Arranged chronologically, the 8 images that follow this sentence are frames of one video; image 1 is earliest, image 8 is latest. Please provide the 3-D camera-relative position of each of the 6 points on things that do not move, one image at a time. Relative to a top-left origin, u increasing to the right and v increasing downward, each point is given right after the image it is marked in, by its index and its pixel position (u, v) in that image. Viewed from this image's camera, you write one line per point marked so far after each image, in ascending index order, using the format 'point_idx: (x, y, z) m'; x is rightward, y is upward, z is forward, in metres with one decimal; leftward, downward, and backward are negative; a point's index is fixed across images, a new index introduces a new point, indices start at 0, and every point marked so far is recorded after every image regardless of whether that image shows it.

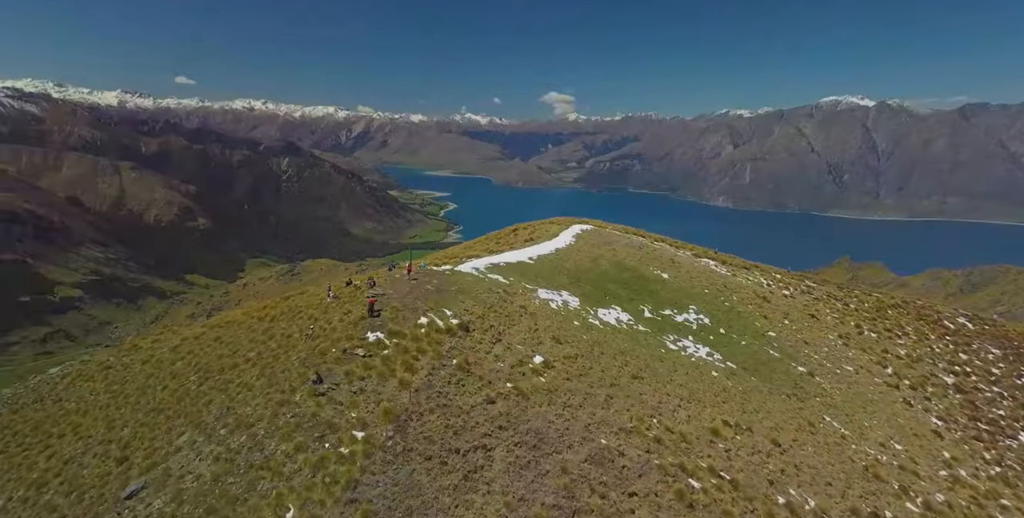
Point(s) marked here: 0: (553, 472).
0: (+1.5, -7.8, +17.0) m
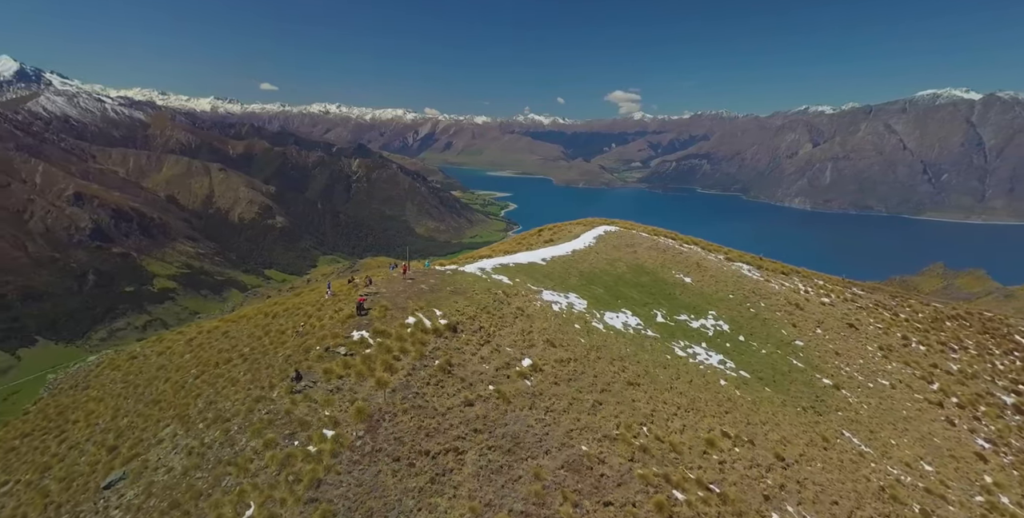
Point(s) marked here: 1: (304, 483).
0: (+0.5, -7.9, +16.5) m
1: (-6.6, -7.1, +14.5) m
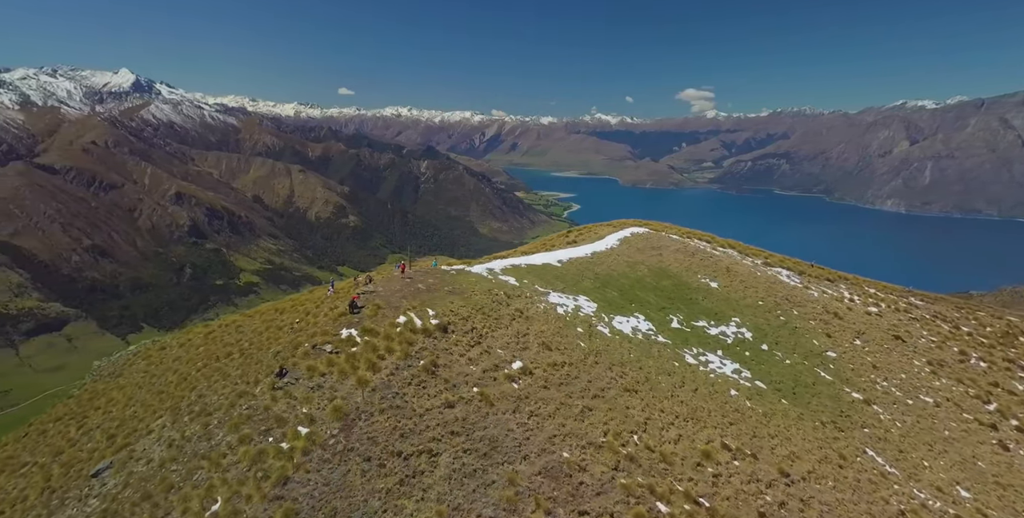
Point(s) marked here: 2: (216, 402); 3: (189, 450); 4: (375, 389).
0: (-0.5, -7.9, +16.1) m
1: (-7.7, -7.0, +14.6) m
2: (-11.8, -5.7, +18.2) m
3: (-11.4, -6.8, +16.1) m
4: (-5.5, -5.2, +18.4) m
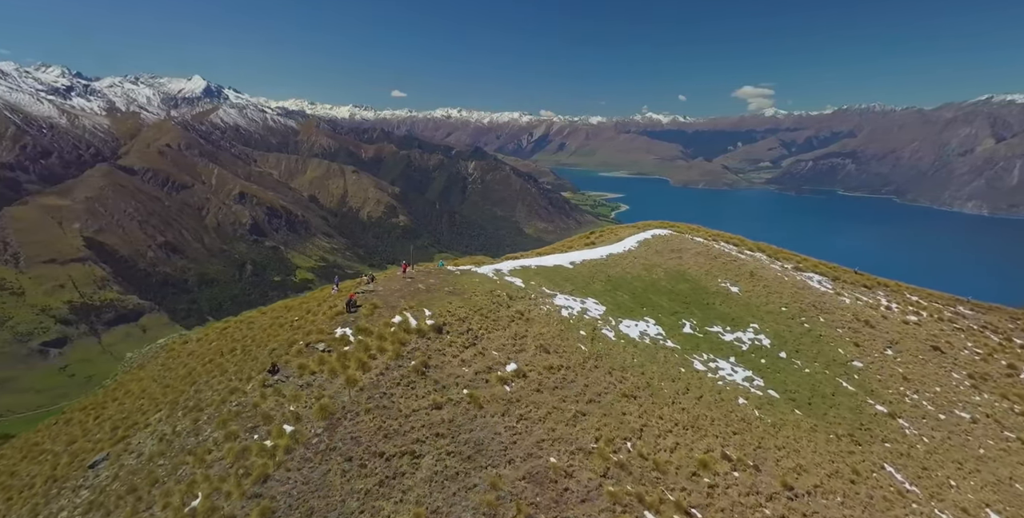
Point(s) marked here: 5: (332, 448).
0: (-1.1, -7.9, +15.9) m
1: (-8.4, -7.0, +14.8) m
2: (-12.3, -5.6, +18.6) m
3: (-12.0, -6.7, +16.5) m
4: (-6.0, -5.2, +18.4) m
5: (-6.3, -6.6, +16.0) m
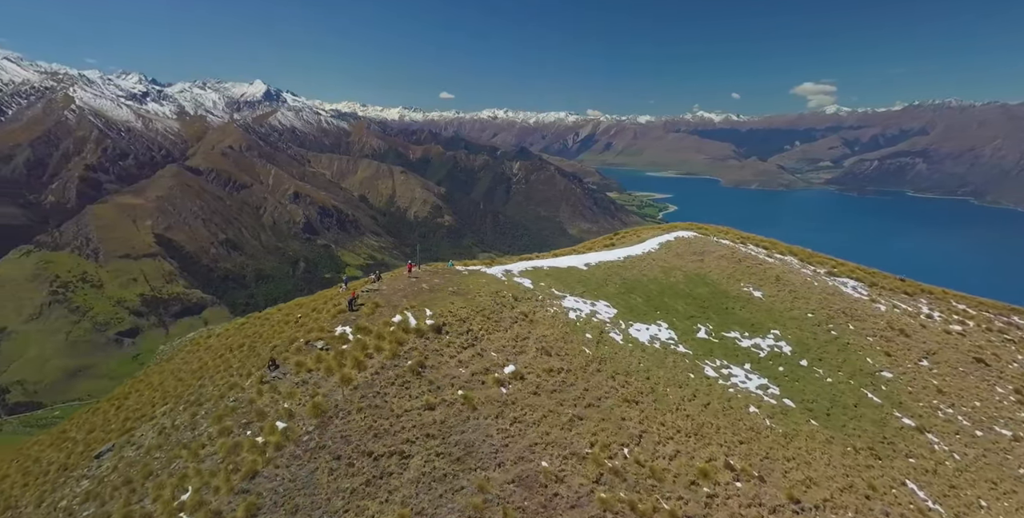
0: (-1.6, -7.9, +15.8) m
1: (-8.9, -6.9, +15.1) m
2: (-12.5, -5.5, +19.1) m
3: (-12.4, -6.6, +17.0) m
4: (-6.2, -5.2, +18.6) m
5: (-6.7, -6.5, +16.2) m
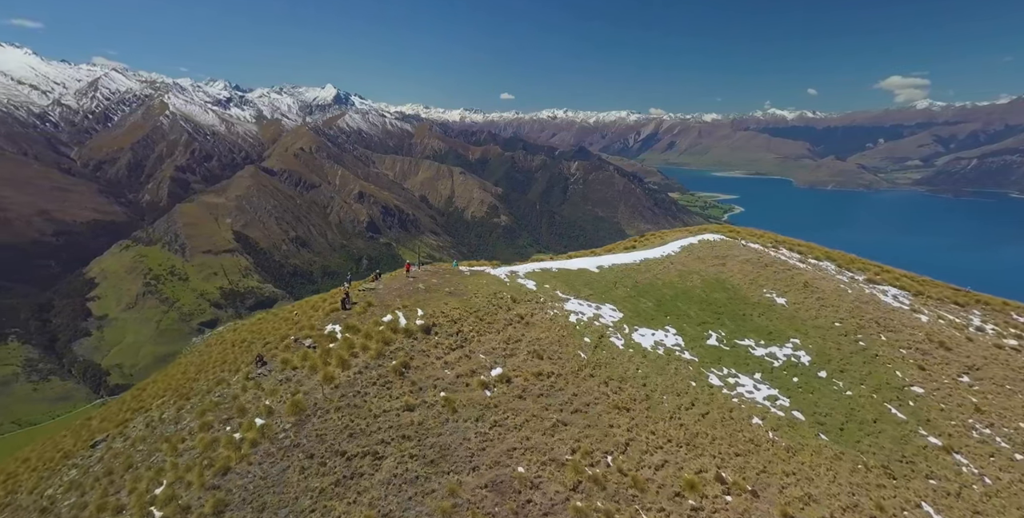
0: (-2.6, -8.0, +15.7) m
1: (-9.9, -6.9, +15.4) m
2: (-13.3, -5.4, +19.6) m
3: (-13.3, -6.5, +17.5) m
4: (-7.1, -5.1, +18.8) m
5: (-7.7, -6.5, +16.4) m
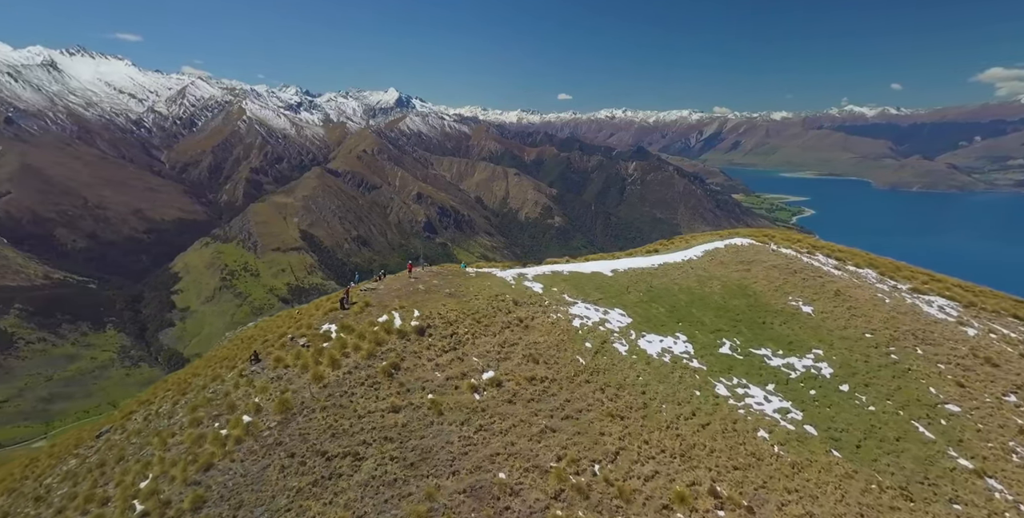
0: (-3.4, -8.1, +15.8) m
1: (-10.7, -6.8, +15.9) m
2: (-13.8, -5.3, +20.3) m
3: (-14.0, -6.4, +18.1) m
4: (-7.6, -5.1, +19.0) m
5: (-8.4, -6.5, +16.7) m
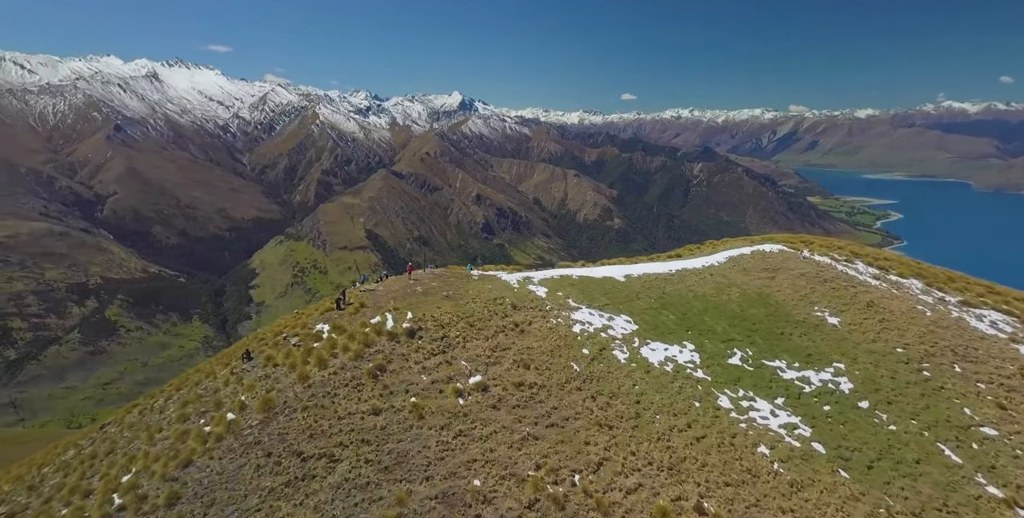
0: (-4.5, -8.2, +15.9) m
1: (-11.7, -6.8, +16.5) m
2: (-14.5, -5.2, +21.0) m
3: (-14.8, -6.3, +18.9) m
4: (-8.4, -5.2, +19.5) m
5: (-9.3, -6.5, +17.2) m
